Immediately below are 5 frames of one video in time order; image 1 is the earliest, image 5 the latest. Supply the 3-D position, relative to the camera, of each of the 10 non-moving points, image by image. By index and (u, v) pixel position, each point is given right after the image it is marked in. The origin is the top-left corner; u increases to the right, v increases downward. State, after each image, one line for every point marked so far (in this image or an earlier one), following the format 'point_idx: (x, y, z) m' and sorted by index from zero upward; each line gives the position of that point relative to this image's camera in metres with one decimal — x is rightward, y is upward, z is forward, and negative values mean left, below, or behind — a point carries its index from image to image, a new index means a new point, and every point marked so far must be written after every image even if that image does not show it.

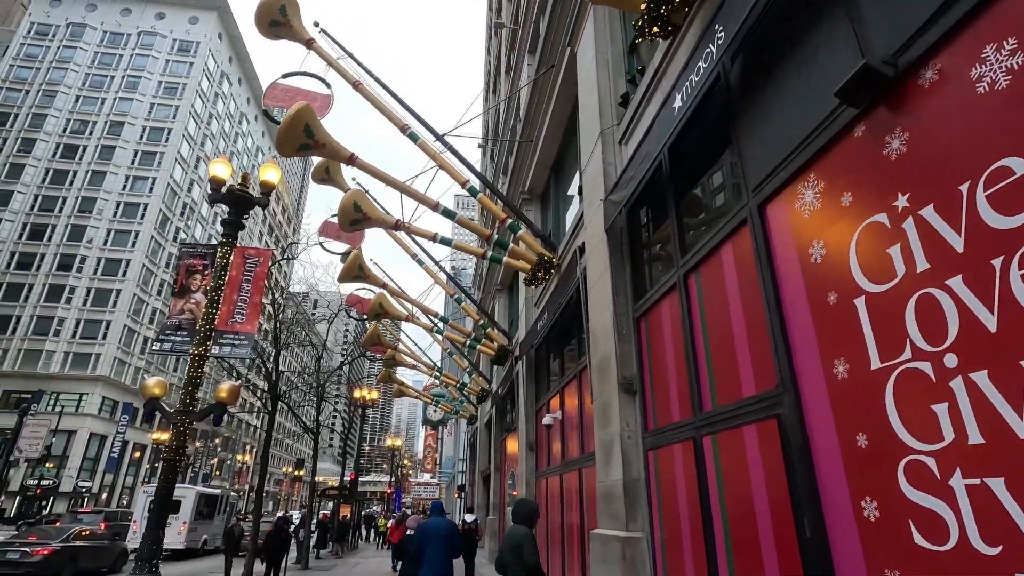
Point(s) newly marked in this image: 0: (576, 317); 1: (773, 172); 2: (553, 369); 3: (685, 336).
0: (+1.1, -0.5, +8.6) m
1: (+1.8, +0.8, +3.6) m
2: (+0.8, -1.6, +10.4) m
3: (+1.5, -0.4, +4.7) m
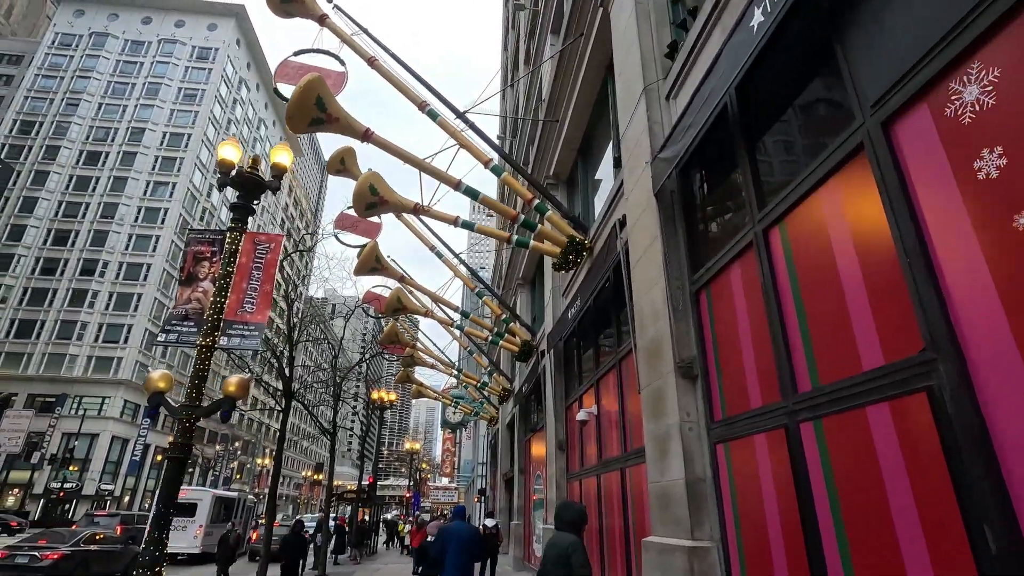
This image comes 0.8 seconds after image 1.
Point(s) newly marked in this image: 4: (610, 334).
0: (+1.5, -0.2, +7.8) m
1: (+2.1, +1.1, +2.8) m
2: (+1.3, -1.3, +9.6) m
3: (+1.9, -0.1, +3.9) m
4: (+1.5, -0.7, +8.2) m
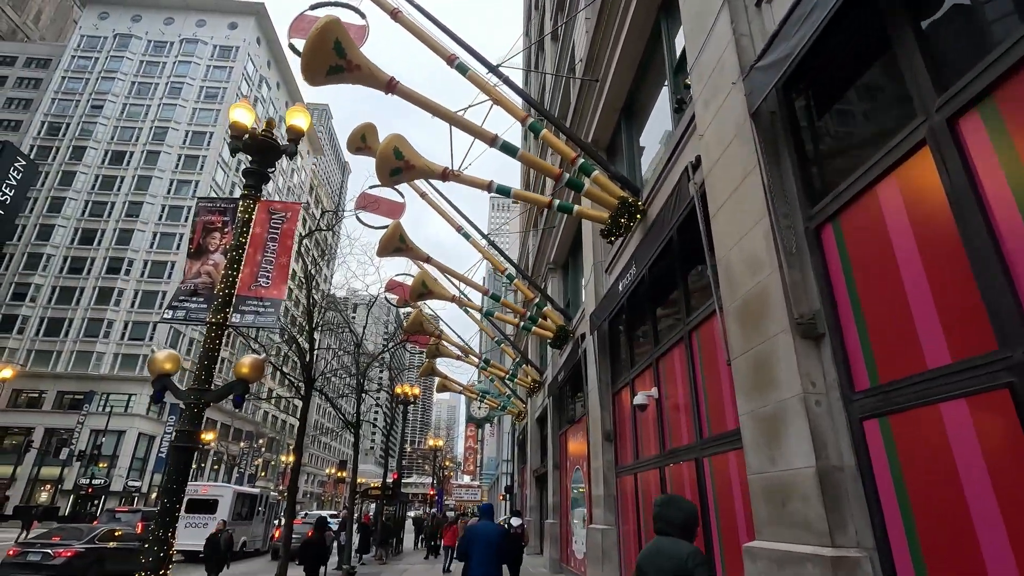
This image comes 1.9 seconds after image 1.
0: (+2.1, +0.3, +6.7) m
1: (+2.5, +1.6, +1.7) m
2: (+2.0, -0.8, +8.5) m
3: (+2.3, +0.4, +2.8) m
4: (+2.1, -0.2, +7.1) m
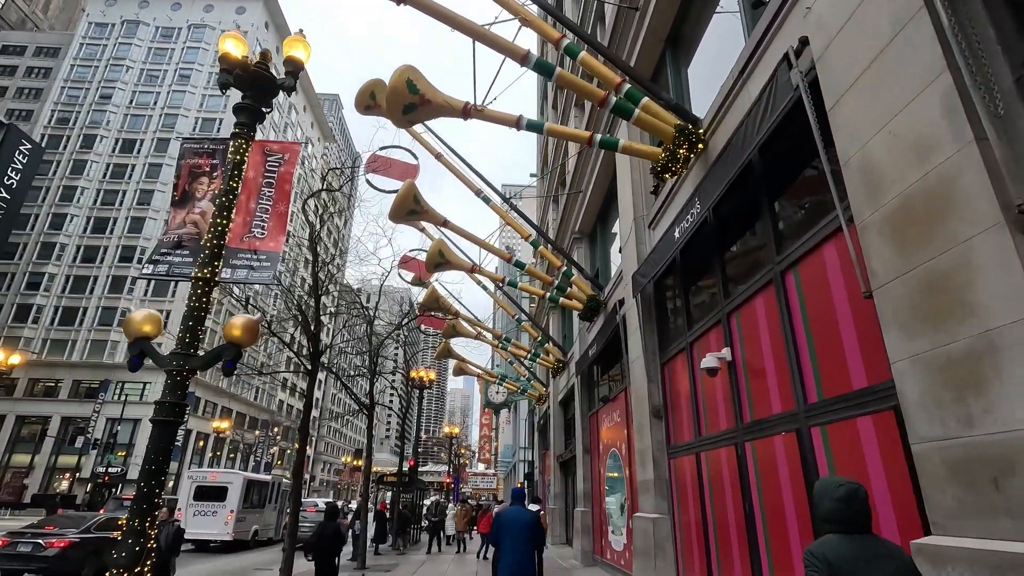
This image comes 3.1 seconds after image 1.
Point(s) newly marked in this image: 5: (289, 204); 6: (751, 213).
0: (+2.6, +1.0, +5.4) m
1: (+2.8, +2.2, +0.4) m
2: (+2.5, -0.1, +7.2) m
3: (+2.7, +1.0, +1.5) m
4: (+2.6, +0.5, +5.8) m
5: (-3.1, +1.1, +7.3) m
6: (+2.7, +0.8, +5.9) m
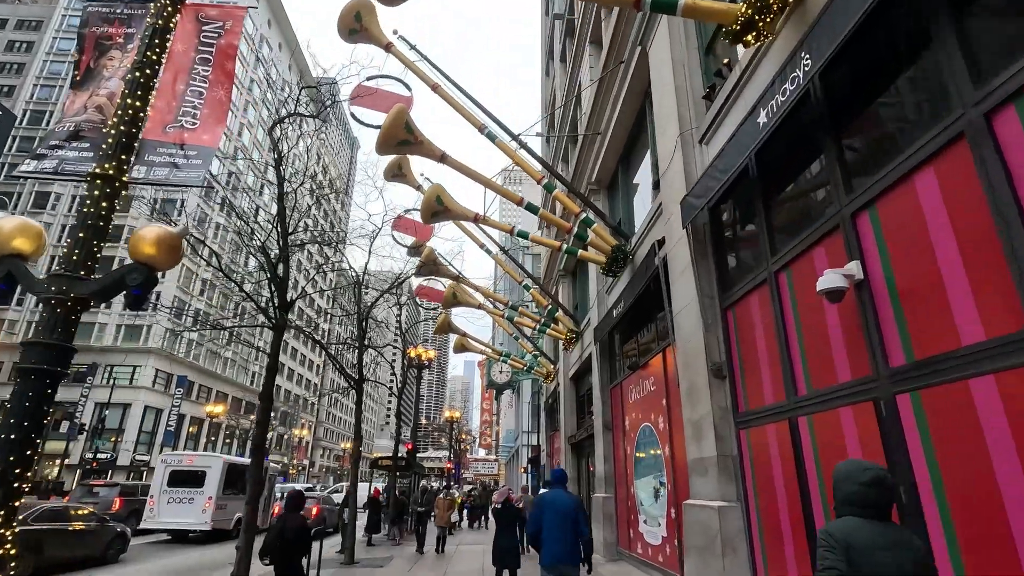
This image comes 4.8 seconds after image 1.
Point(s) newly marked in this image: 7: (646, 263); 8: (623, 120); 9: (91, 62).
0: (+2.8, +1.8, +3.5) m
1: (+3.0, +2.9, -1.6) m
2: (+2.7, +0.8, +5.3) m
3: (+2.9, +1.7, -0.4) m
4: (+2.8, +1.3, +3.9) m
5: (-2.8, +2.0, +5.4) m
6: (+2.9, +1.7, +4.0) m
7: (+2.3, +0.3, +9.2) m
8: (+2.4, +3.7, +11.5) m
9: (-4.2, +2.3, +5.3) m
